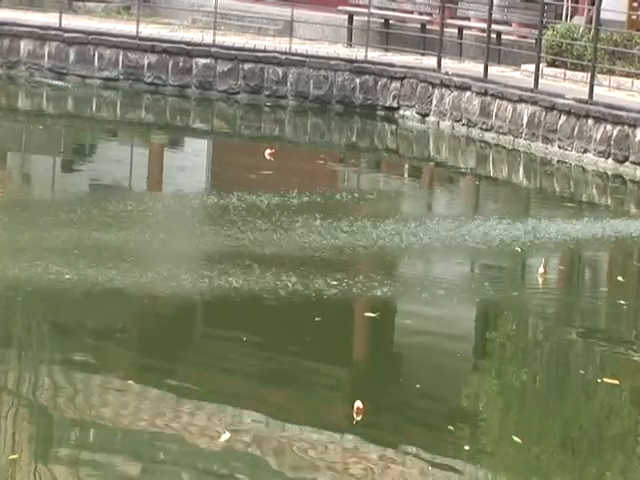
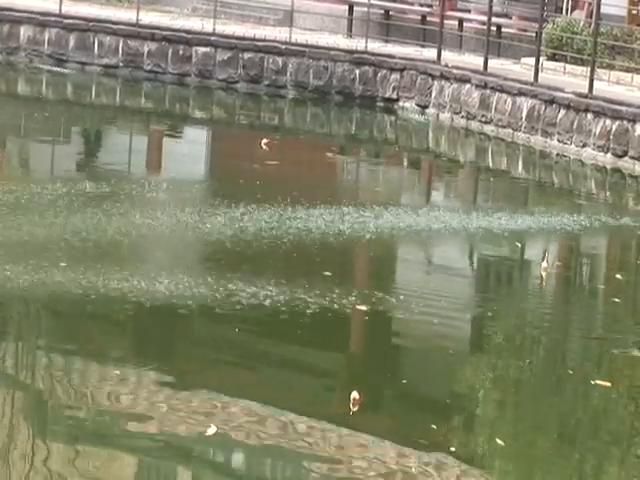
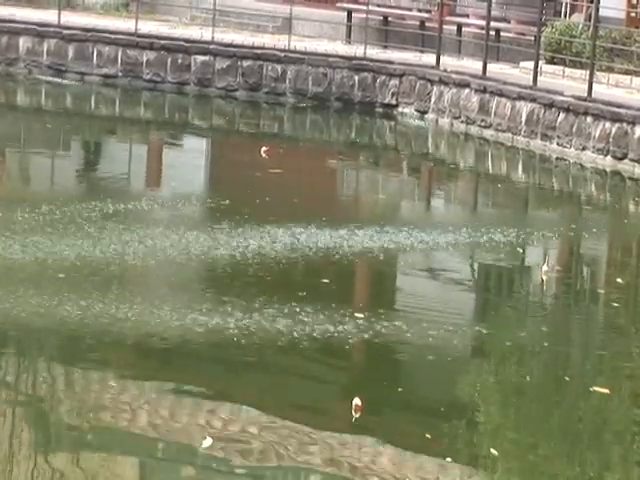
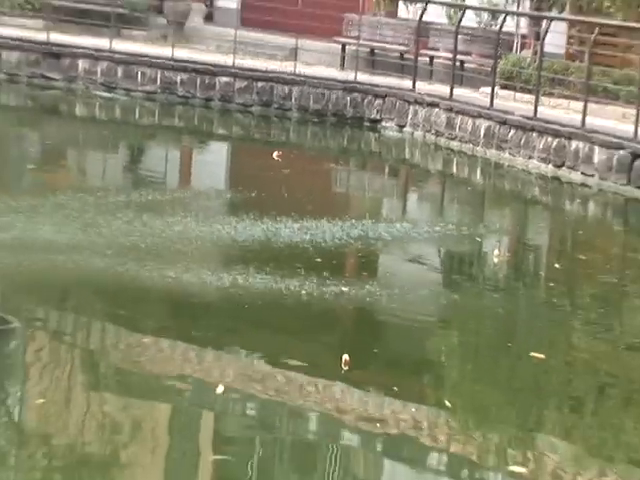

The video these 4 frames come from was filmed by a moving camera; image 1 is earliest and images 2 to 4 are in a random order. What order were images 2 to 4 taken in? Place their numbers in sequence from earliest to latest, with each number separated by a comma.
2, 3, 4
